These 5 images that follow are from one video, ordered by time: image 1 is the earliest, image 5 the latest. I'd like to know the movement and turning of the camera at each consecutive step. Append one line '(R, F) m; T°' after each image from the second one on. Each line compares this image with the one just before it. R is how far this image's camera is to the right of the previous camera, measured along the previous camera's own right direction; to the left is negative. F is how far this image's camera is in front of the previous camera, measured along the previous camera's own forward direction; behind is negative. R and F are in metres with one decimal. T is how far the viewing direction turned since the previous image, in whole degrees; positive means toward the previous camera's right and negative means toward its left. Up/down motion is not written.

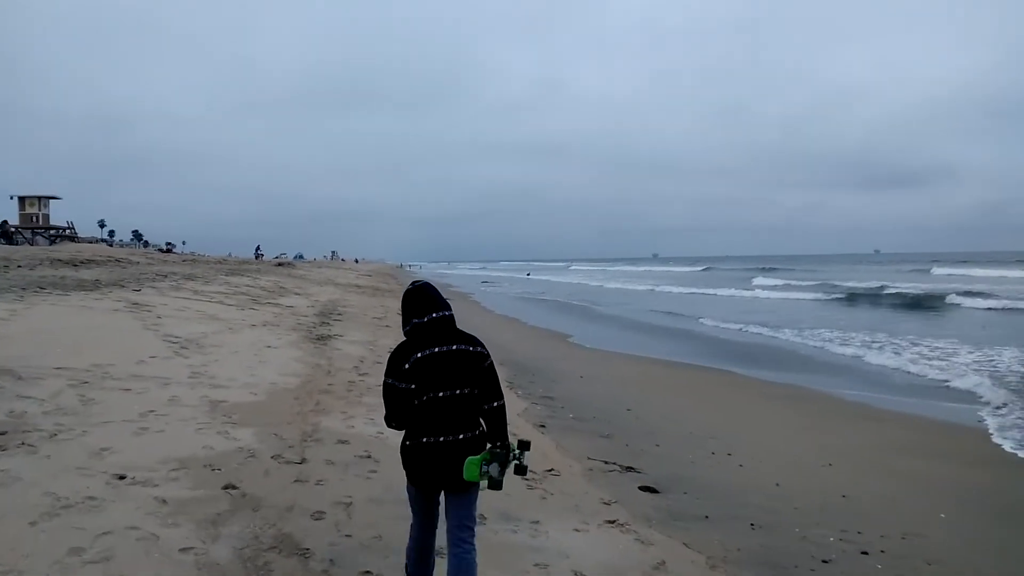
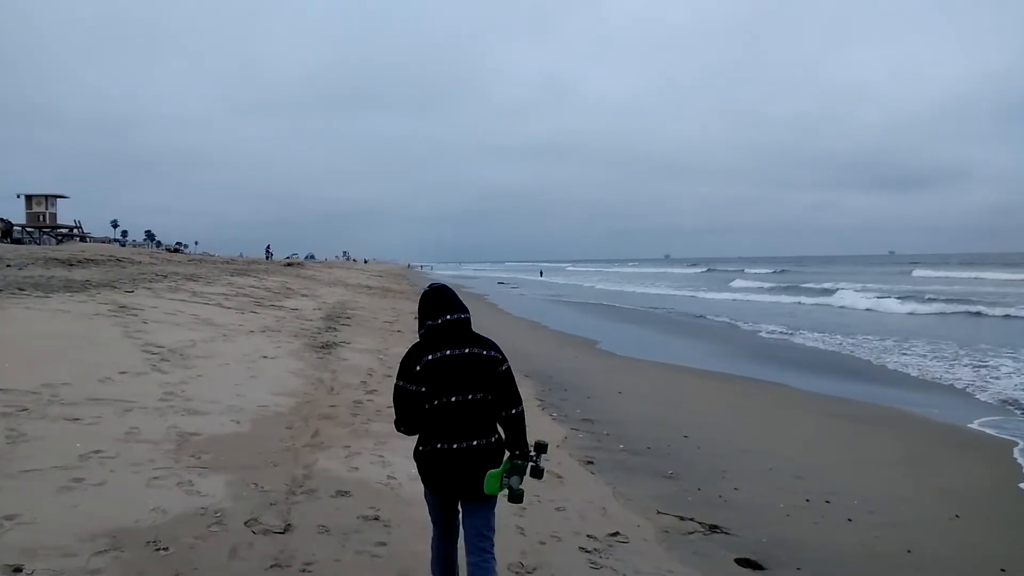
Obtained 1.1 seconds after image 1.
(-0.2, +1.2) m; -1°
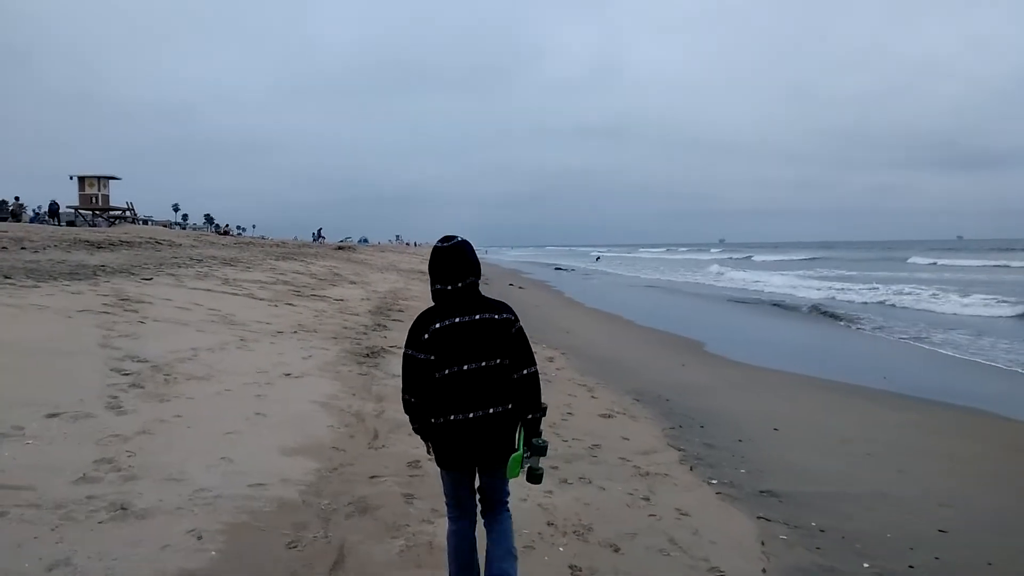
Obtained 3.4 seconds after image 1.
(-0.5, +2.5) m; -4°
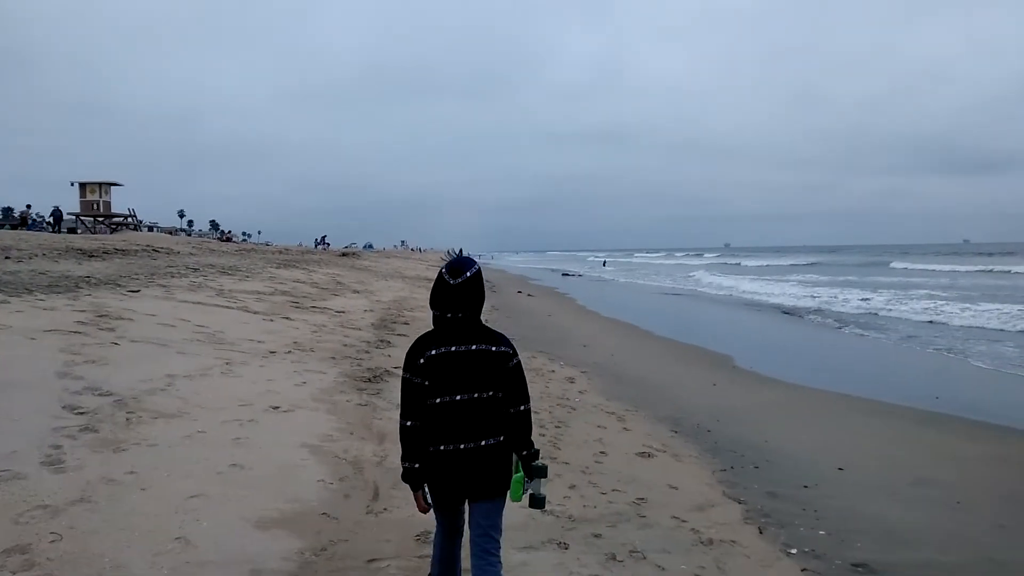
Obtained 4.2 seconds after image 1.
(-0.1, +0.9) m; 0°
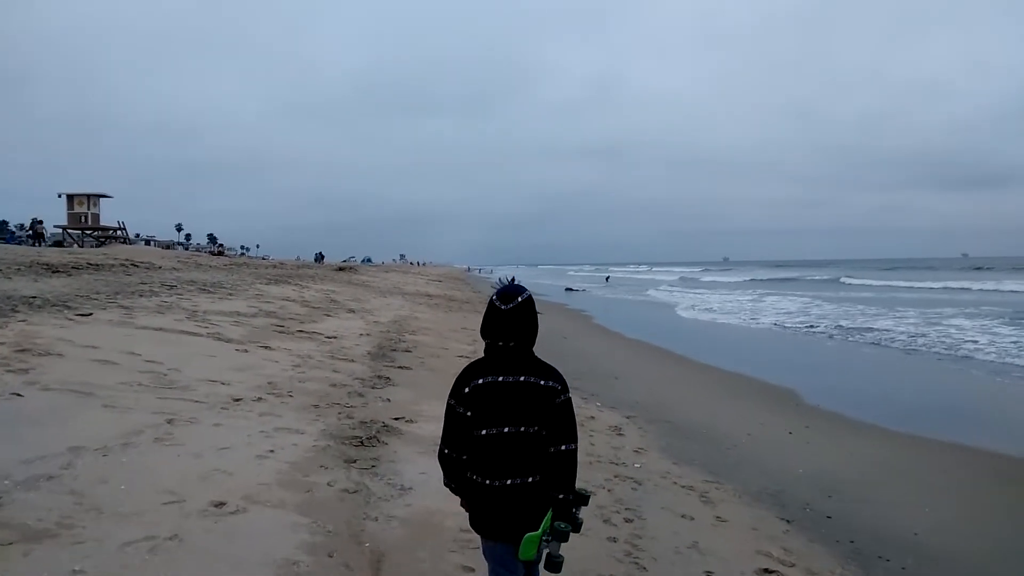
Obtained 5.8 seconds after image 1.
(-0.3, +1.8) m; 0°
